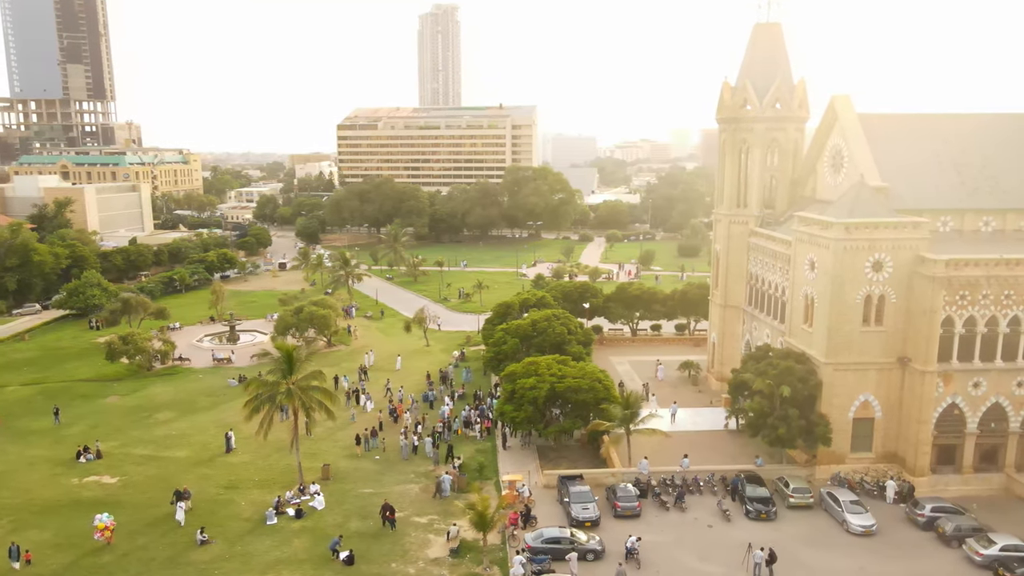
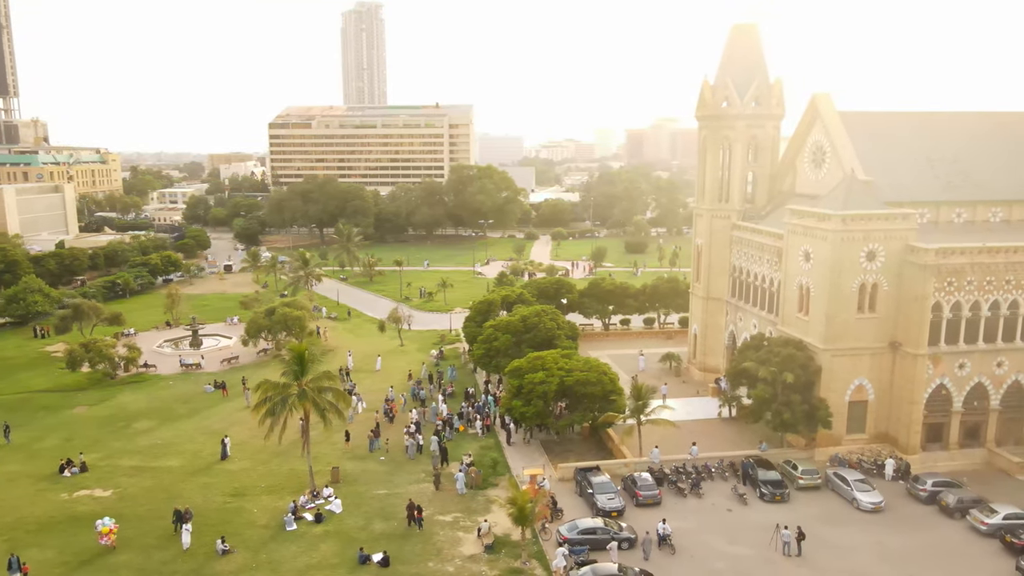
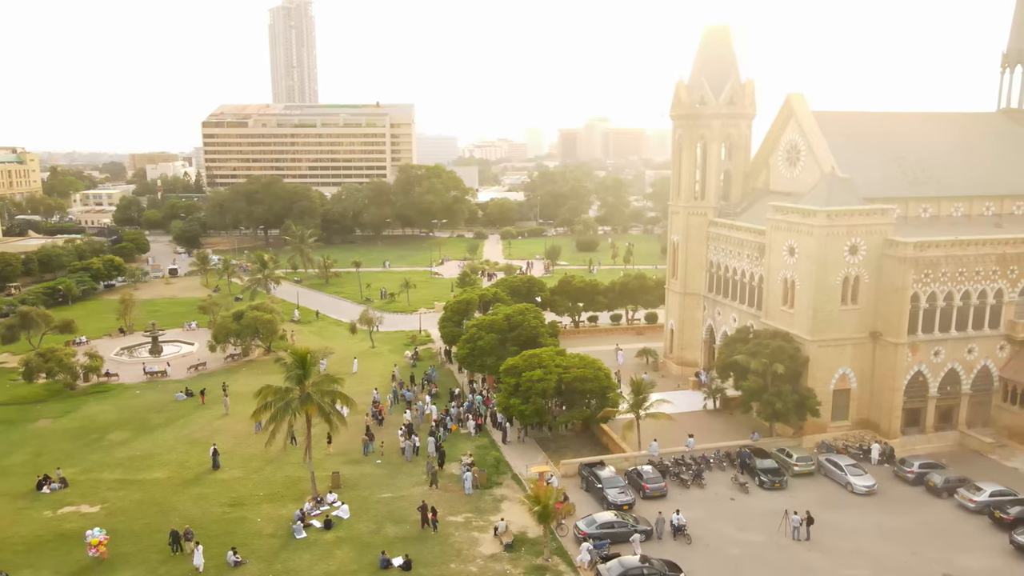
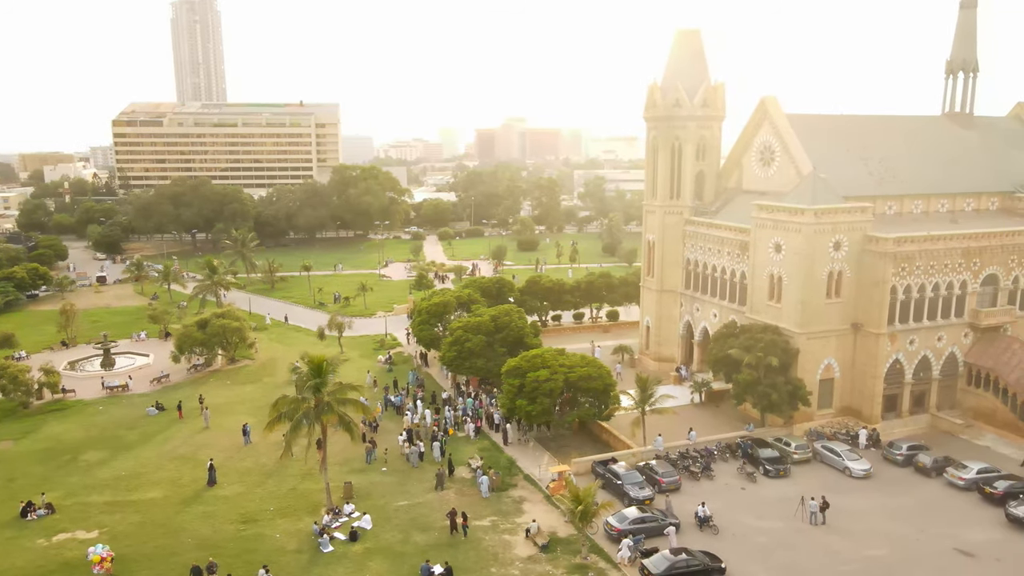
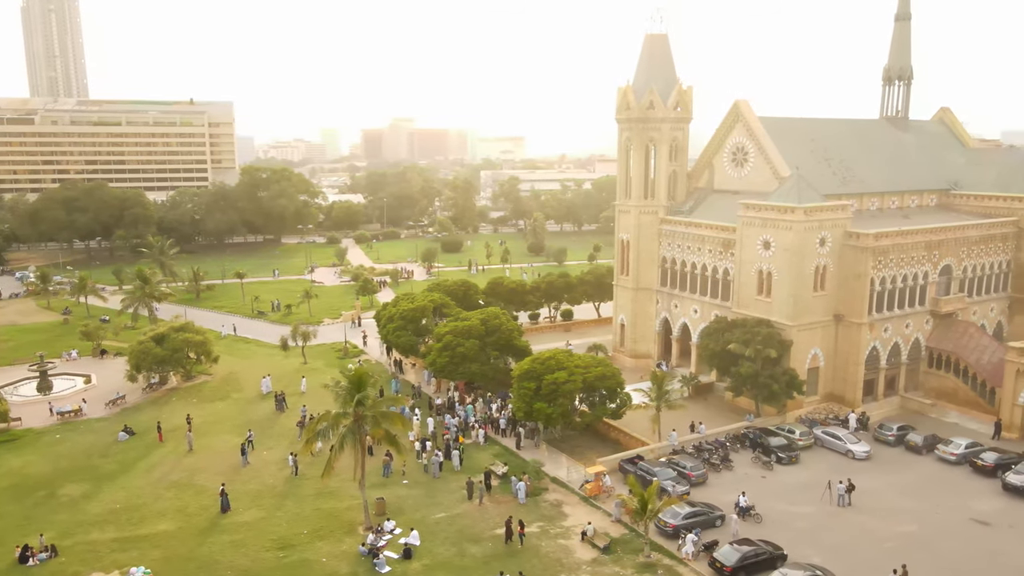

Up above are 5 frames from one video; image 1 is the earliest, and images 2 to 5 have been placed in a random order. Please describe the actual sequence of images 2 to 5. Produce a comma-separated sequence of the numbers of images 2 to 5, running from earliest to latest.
2, 3, 4, 5
